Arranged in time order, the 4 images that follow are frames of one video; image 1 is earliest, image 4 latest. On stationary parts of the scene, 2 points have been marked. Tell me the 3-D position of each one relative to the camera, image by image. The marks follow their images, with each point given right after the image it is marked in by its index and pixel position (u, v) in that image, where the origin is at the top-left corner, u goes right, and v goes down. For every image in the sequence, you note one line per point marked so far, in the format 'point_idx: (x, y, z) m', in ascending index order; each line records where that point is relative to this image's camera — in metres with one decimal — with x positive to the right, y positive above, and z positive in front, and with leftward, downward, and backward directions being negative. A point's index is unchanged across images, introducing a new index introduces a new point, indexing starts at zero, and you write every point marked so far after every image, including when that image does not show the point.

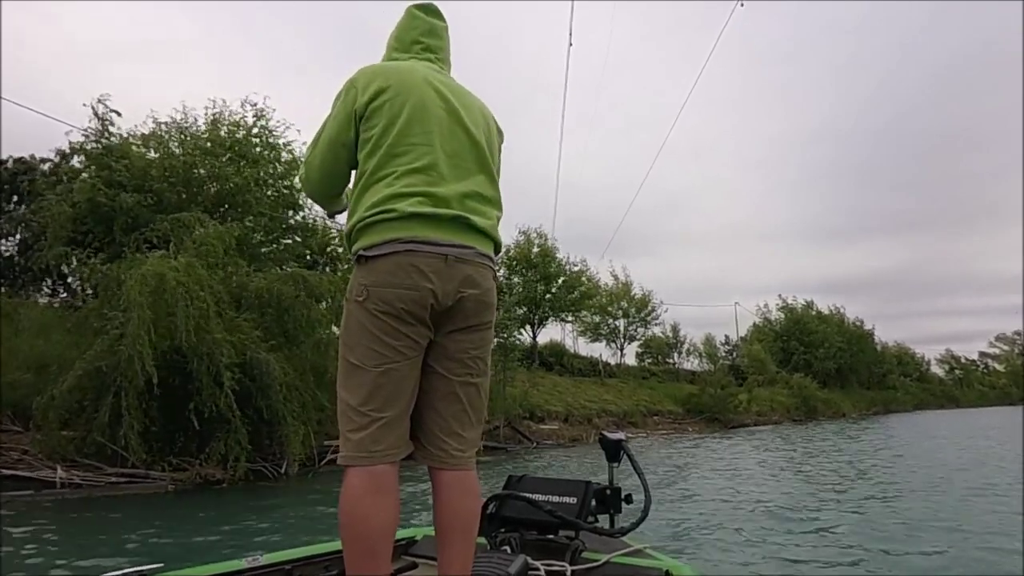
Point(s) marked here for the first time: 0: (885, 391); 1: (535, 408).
0: (+9.2, -2.5, +18.9) m
1: (+0.7, -3.1, +19.7) m
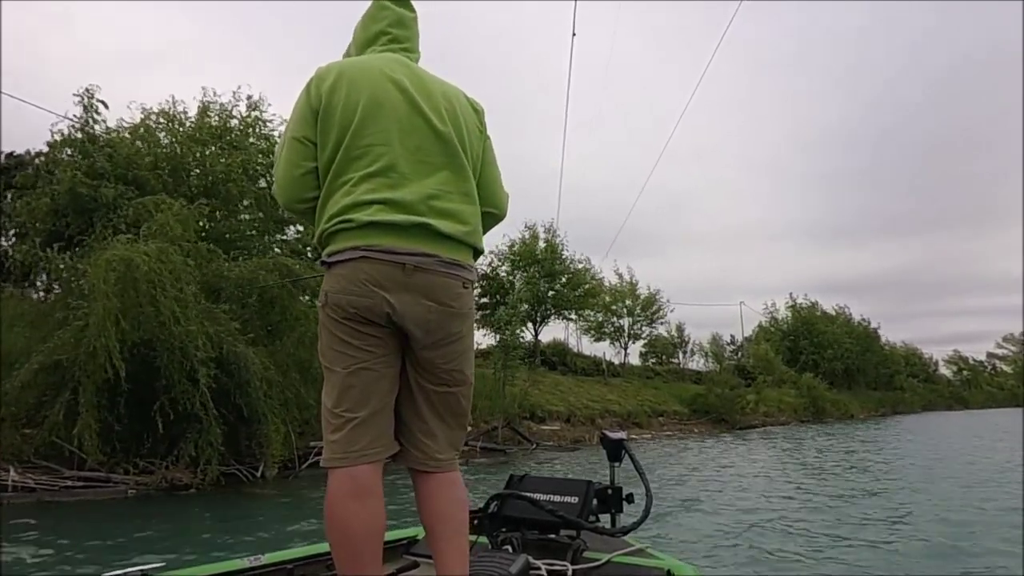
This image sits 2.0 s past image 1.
0: (+9.2, -2.5, +18.7) m
1: (+0.8, -3.1, +19.6) m
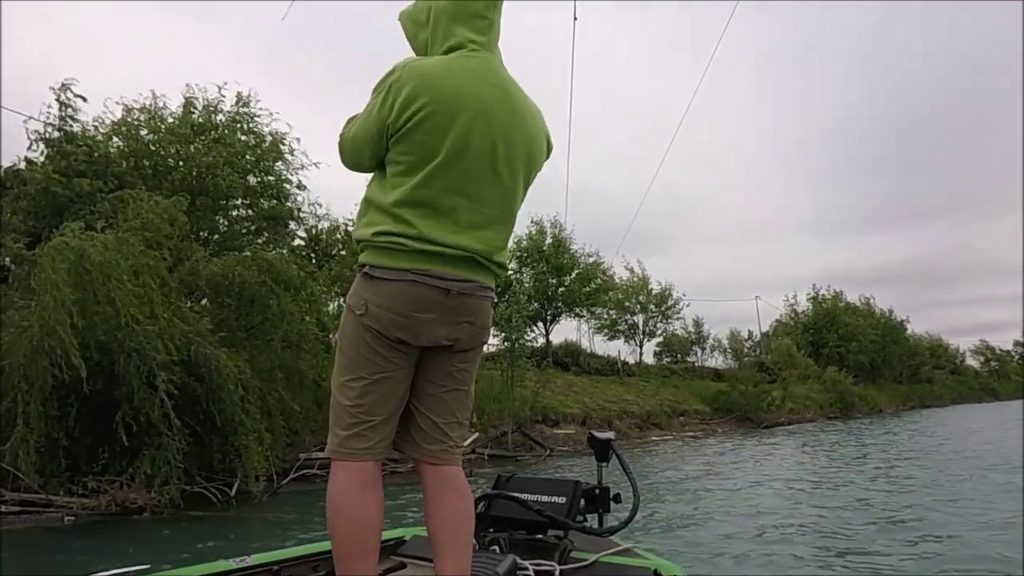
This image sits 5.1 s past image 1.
0: (+9.1, -2.2, +17.9) m
1: (+0.8, -3.0, +19.1) m
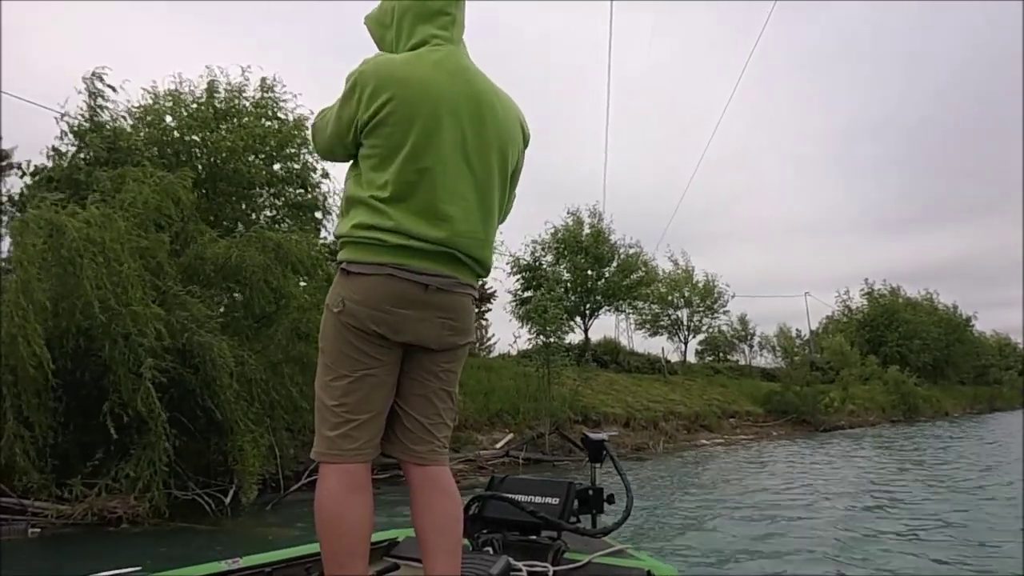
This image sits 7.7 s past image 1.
0: (+9.3, -2.0, +16.4) m
1: (+1.1, -2.8, +18.2) m
